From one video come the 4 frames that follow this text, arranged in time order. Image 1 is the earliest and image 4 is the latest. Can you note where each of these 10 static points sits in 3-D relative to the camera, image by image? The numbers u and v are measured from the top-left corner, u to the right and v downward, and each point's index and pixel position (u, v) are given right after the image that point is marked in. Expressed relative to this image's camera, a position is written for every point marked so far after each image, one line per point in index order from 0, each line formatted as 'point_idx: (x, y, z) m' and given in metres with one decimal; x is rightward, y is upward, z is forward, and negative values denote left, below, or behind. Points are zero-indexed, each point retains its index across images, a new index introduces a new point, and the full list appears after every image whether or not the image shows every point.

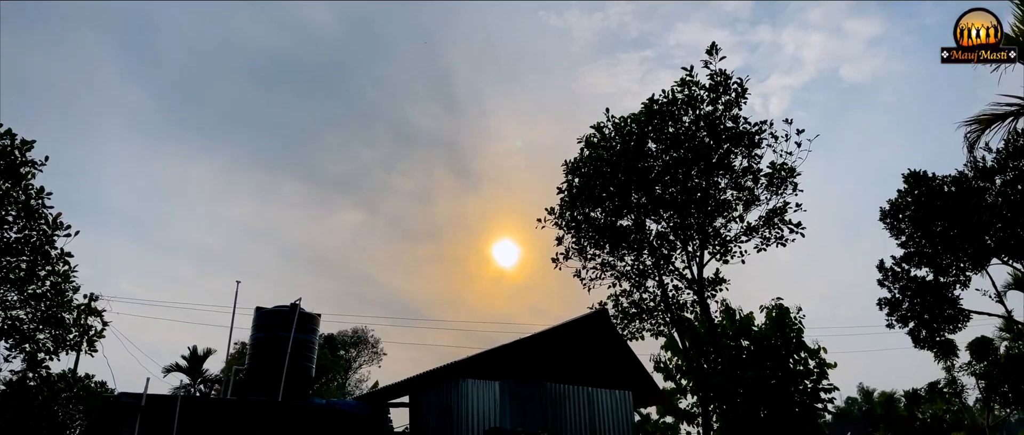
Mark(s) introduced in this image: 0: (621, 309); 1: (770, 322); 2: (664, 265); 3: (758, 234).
0: (+2.3, -2.0, +16.3) m
1: (+5.1, -2.0, +14.2) m
2: (+3.2, -1.0, +15.8) m
3: (+5.0, -0.3, +15.4) m
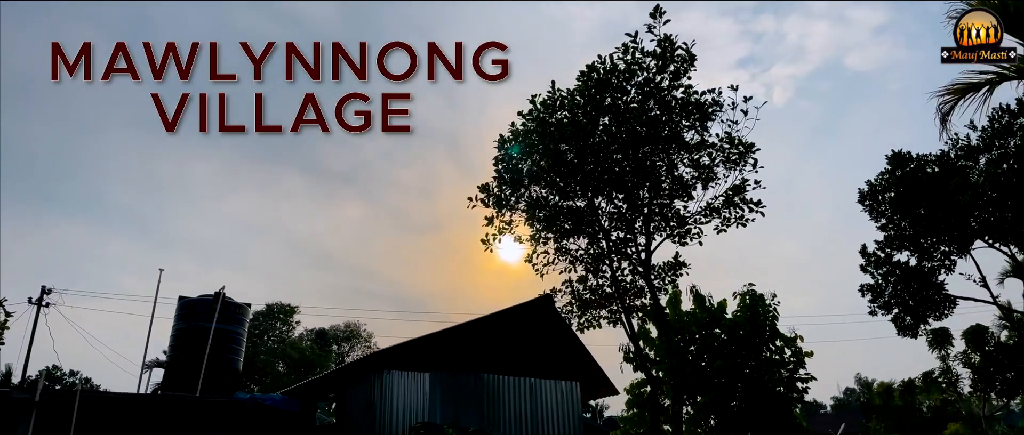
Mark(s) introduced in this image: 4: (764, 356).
0: (+1.3, -1.6, +15.4) m
1: (+4.1, -1.6, +13.2) m
2: (+2.1, -0.6, +14.9) m
3: (+3.9, 0.0, +14.4) m
4: (+4.3, -2.4, +13.0) m
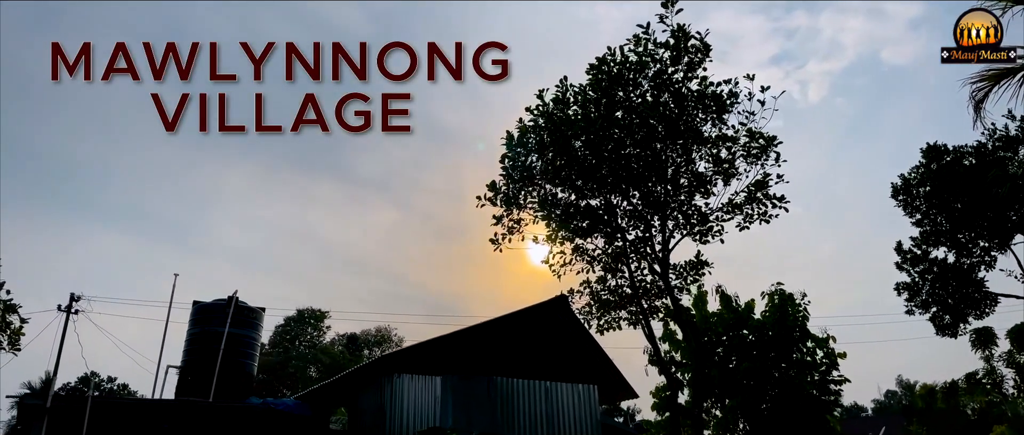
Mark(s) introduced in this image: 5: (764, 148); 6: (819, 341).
0: (+1.6, -1.6, +15.0) m
1: (+4.3, -1.5, +12.7) m
2: (+2.4, -0.6, +14.5) m
3: (+4.2, +0.1, +14.0) m
4: (+4.6, -2.3, +12.5) m
5: (+4.4, +1.2, +13.1) m
6: (+6.3, -2.5, +15.7) m
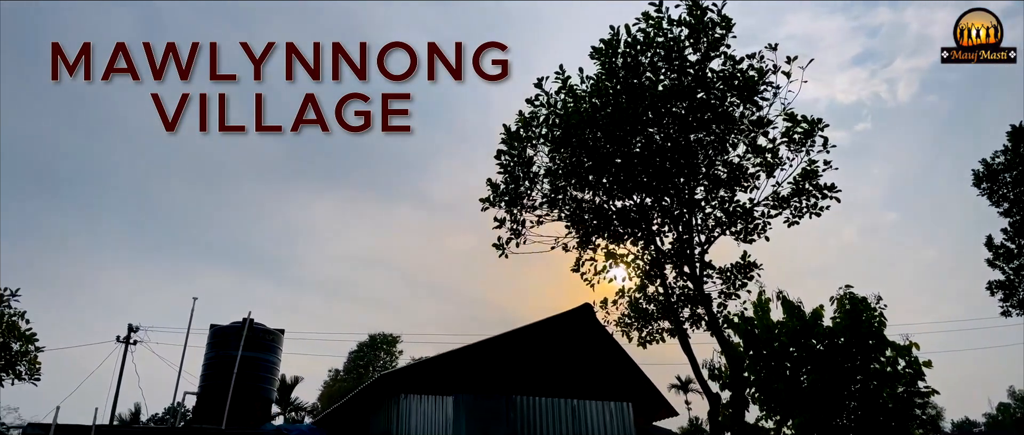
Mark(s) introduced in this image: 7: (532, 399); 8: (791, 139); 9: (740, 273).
0: (+2.2, -1.6, +13.9) m
1: (+4.6, -1.4, +11.3) m
2: (+2.9, -0.6, +13.3) m
3: (+4.6, +0.2, +12.6) m
4: (+4.9, -2.2, +11.0) m
5: (+4.6, +1.3, +11.8) m
6: (+7.0, -2.4, +14.1) m
7: (+0.3, -2.6, +11.0) m
8: (+4.4, +1.2, +12.0) m
9: (+4.1, -1.0, +13.7) m
